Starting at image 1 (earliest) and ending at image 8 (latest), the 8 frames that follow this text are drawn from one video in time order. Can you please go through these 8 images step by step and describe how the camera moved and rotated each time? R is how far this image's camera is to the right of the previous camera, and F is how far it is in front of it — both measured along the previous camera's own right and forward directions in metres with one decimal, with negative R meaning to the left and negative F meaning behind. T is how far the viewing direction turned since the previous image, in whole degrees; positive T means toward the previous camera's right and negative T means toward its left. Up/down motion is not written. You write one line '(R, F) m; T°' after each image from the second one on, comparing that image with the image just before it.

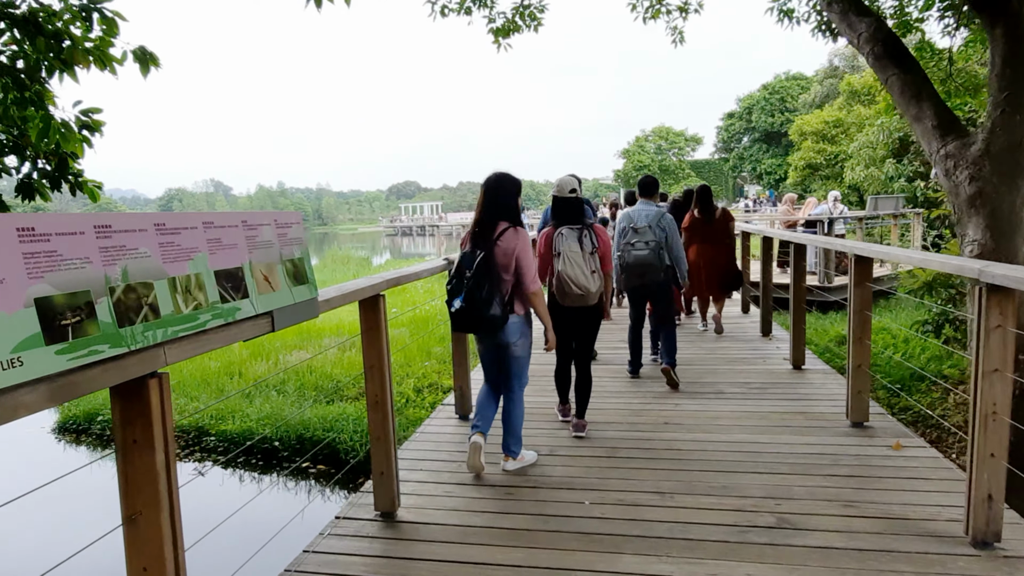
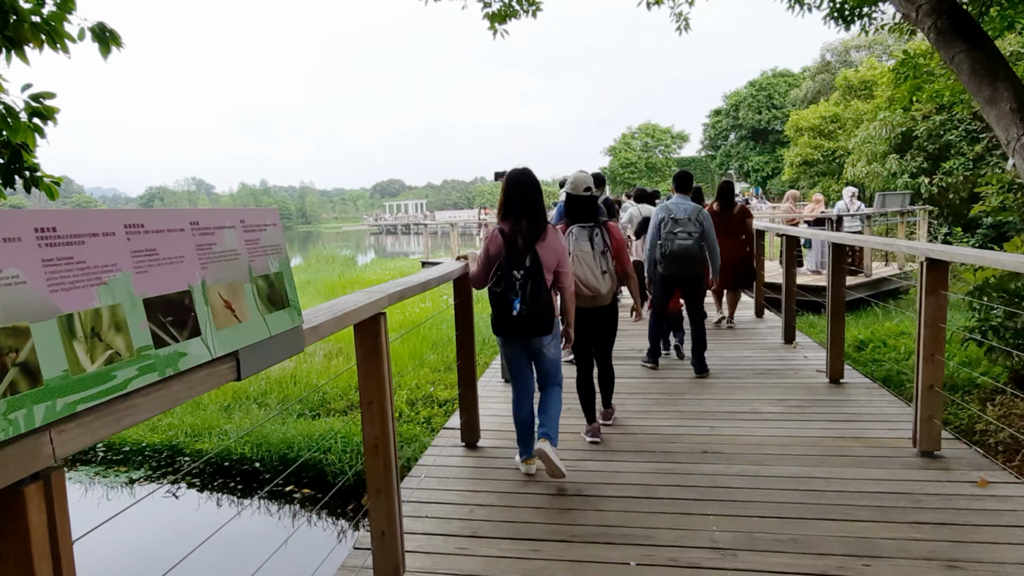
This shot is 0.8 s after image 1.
(-0.1, +0.4) m; +1°
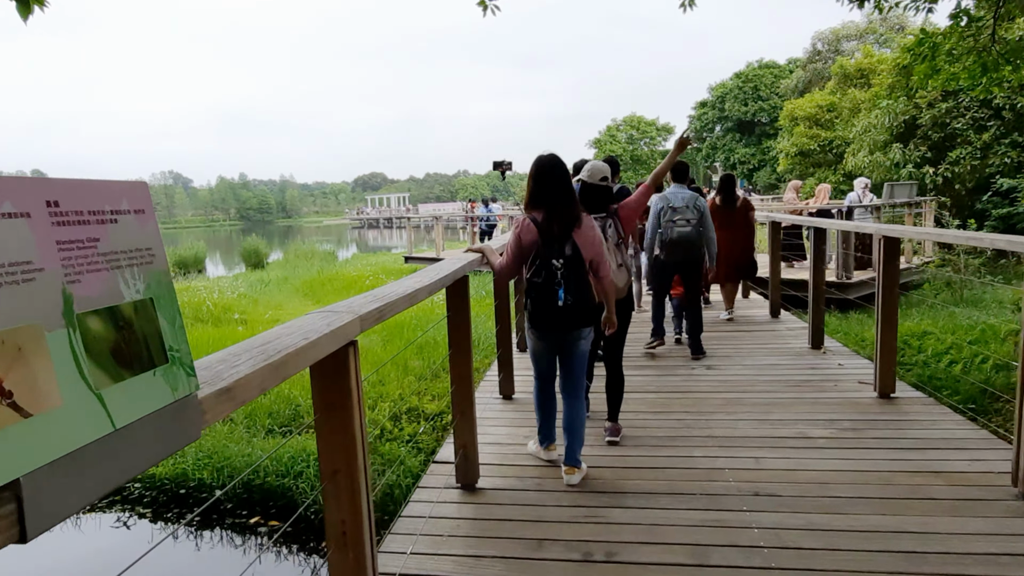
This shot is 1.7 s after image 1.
(-0.1, +0.6) m; +1°
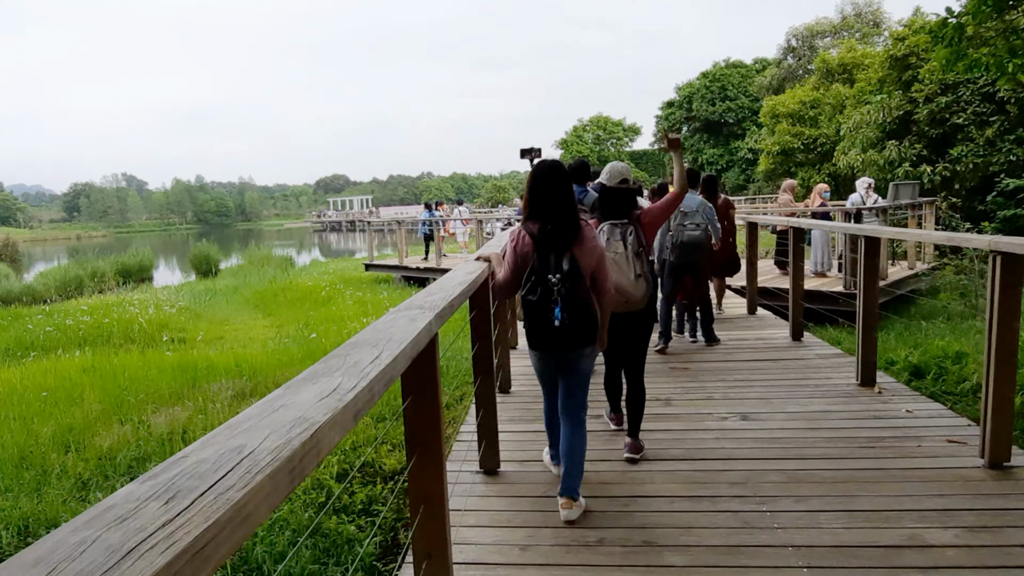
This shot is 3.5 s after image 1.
(-0.1, +0.9) m; +2°
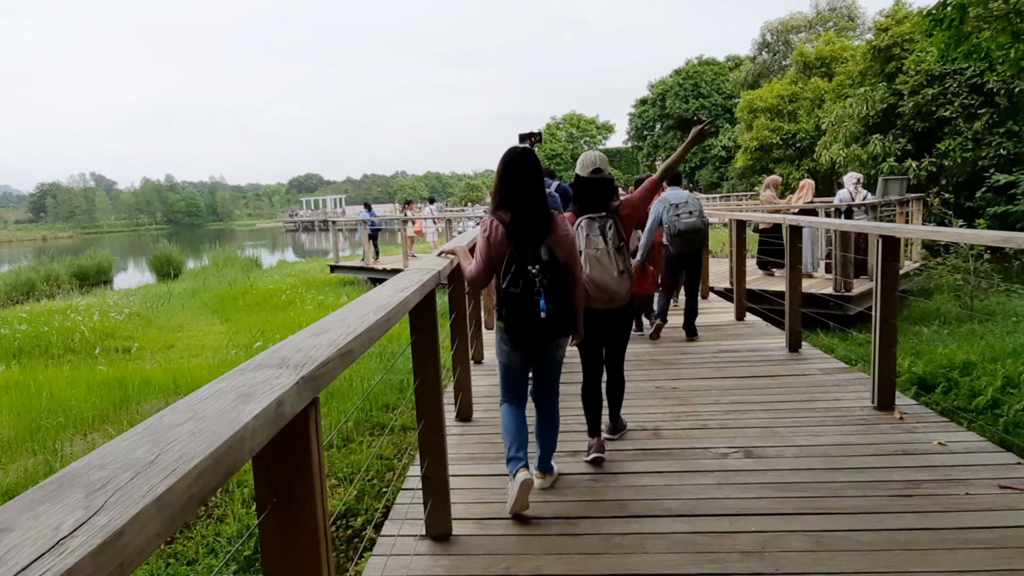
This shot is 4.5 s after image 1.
(+0.1, +0.5) m; +2°
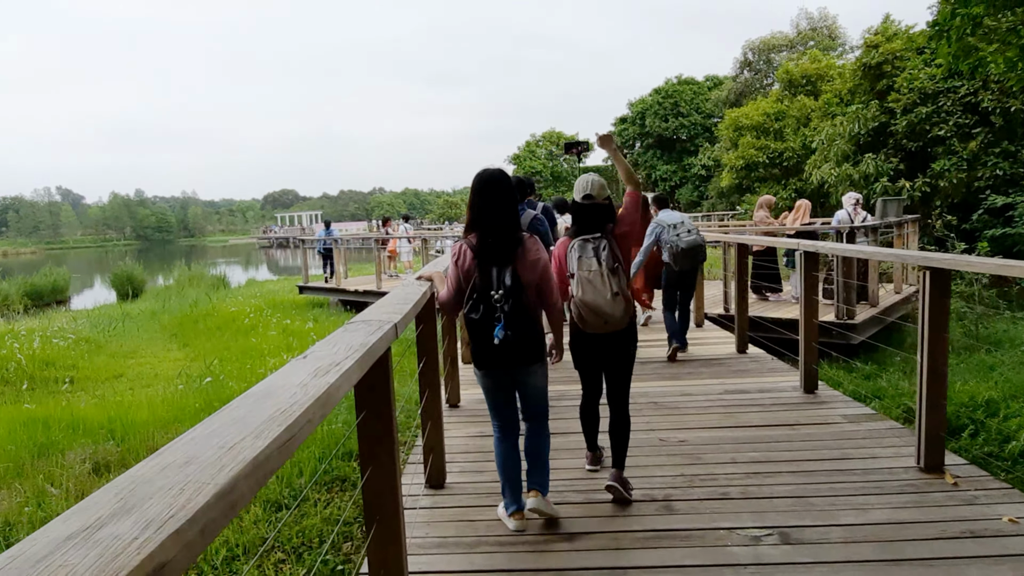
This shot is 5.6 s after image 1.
(0.0, +0.5) m; +2°
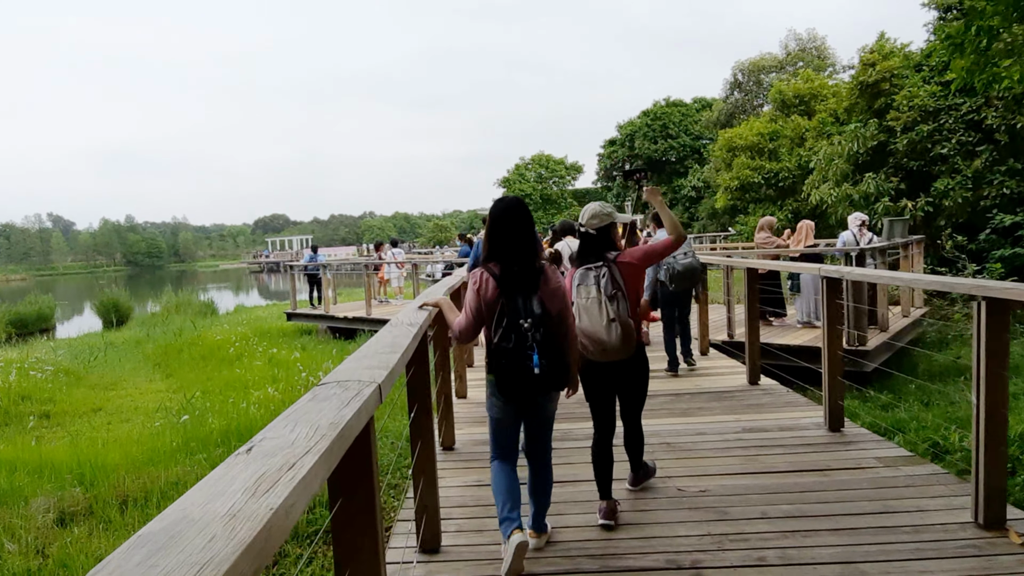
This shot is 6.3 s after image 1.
(0.0, +0.3) m; +1°
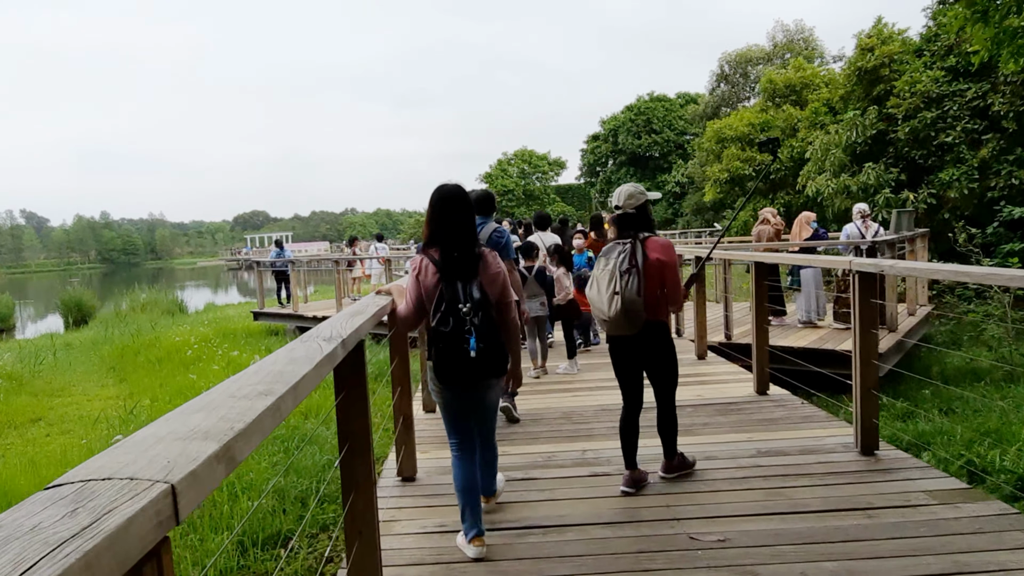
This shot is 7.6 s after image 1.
(0.0, +0.6) m; +1°
